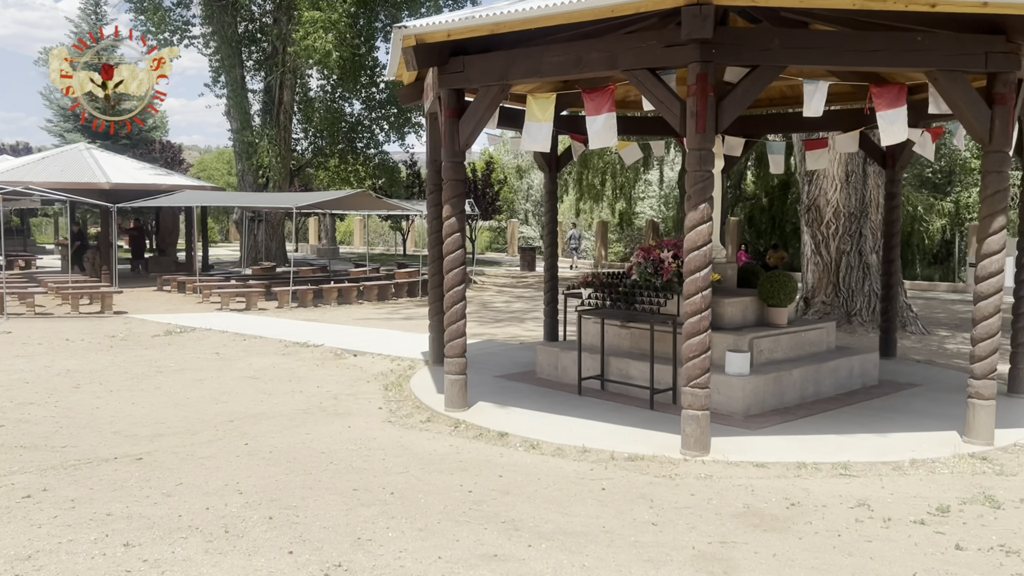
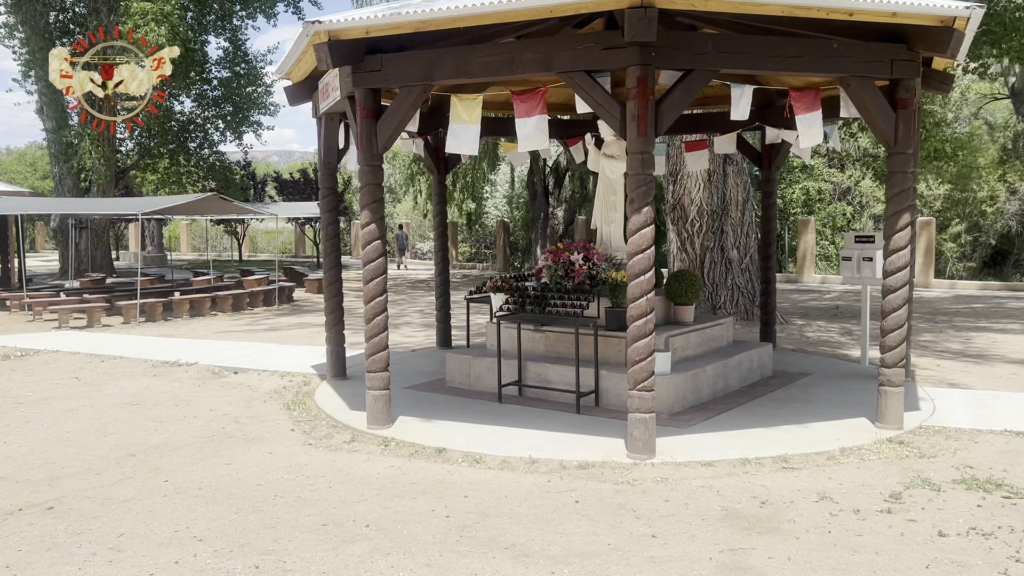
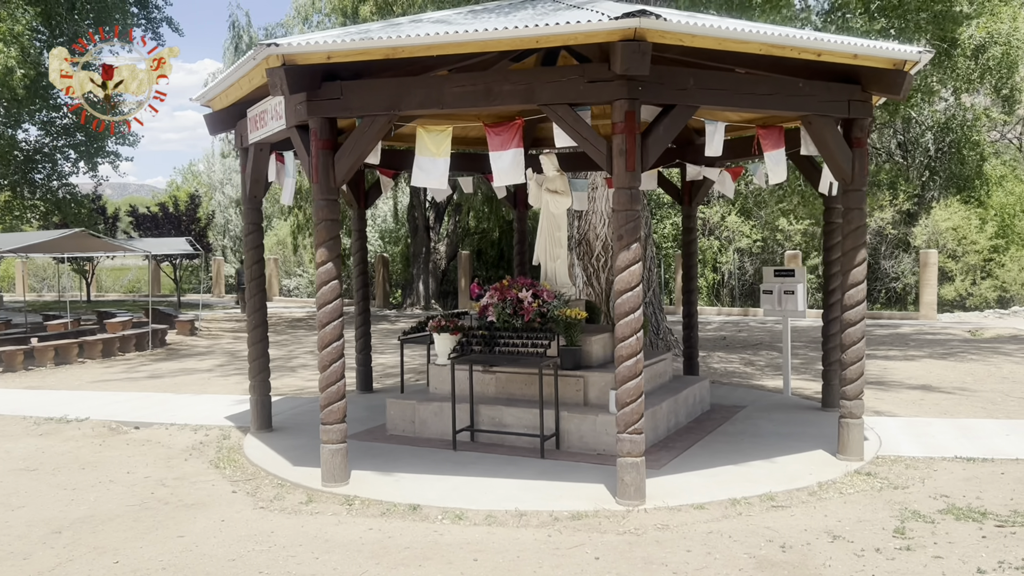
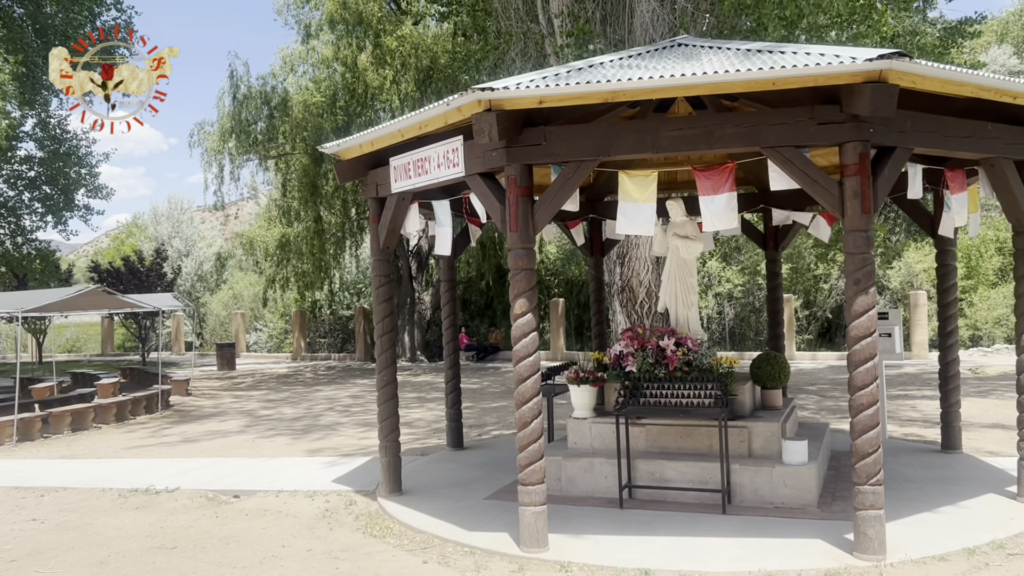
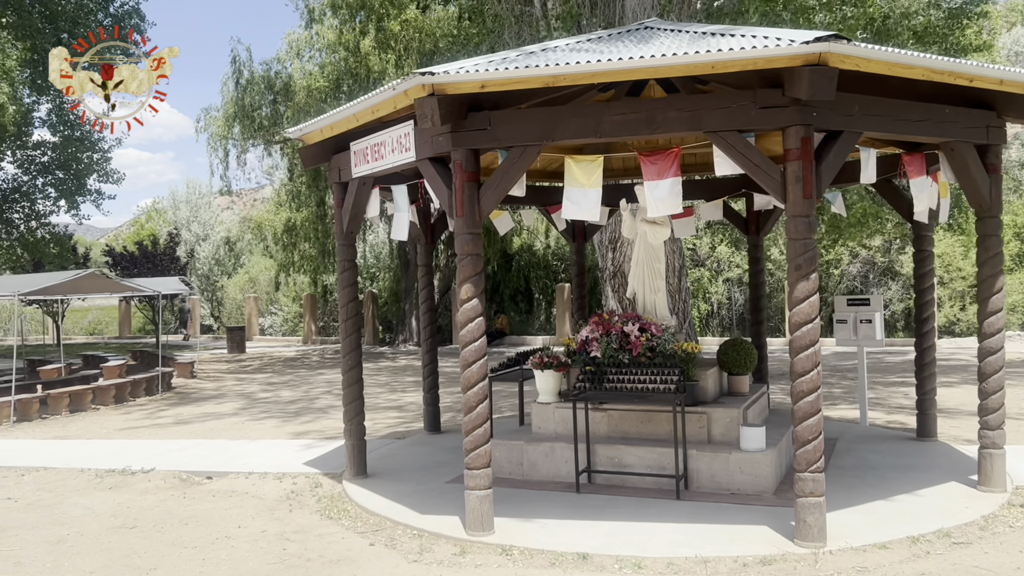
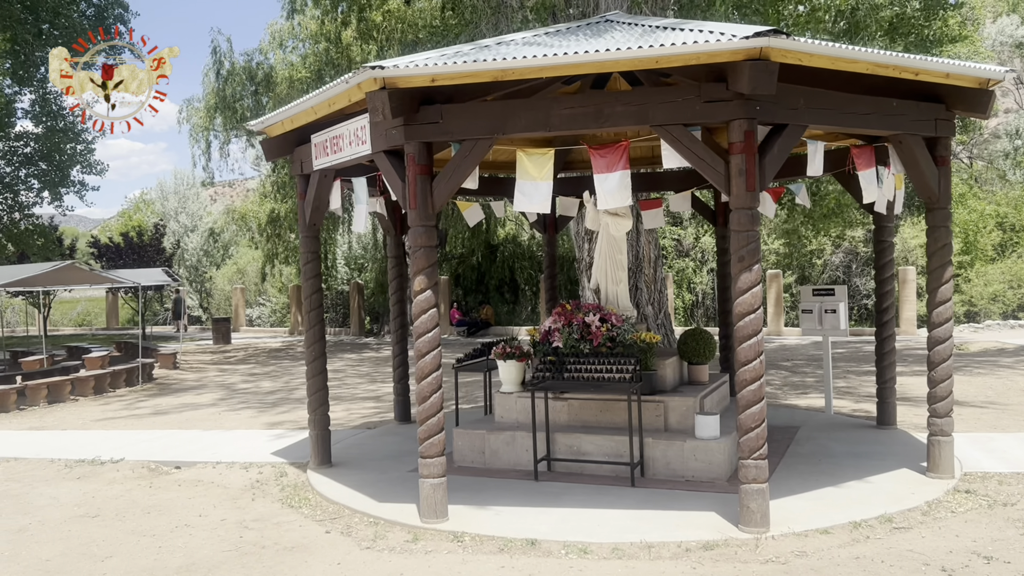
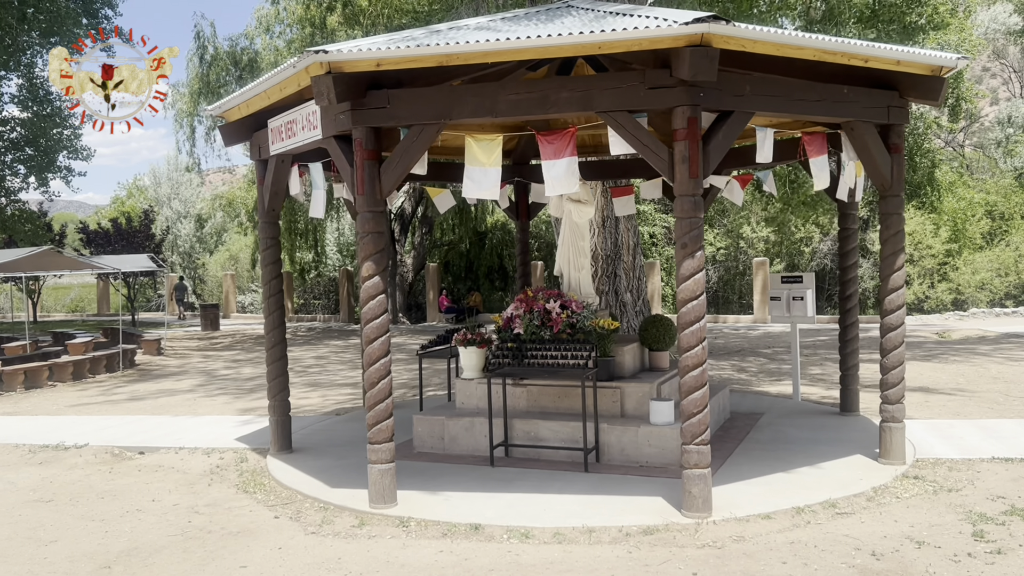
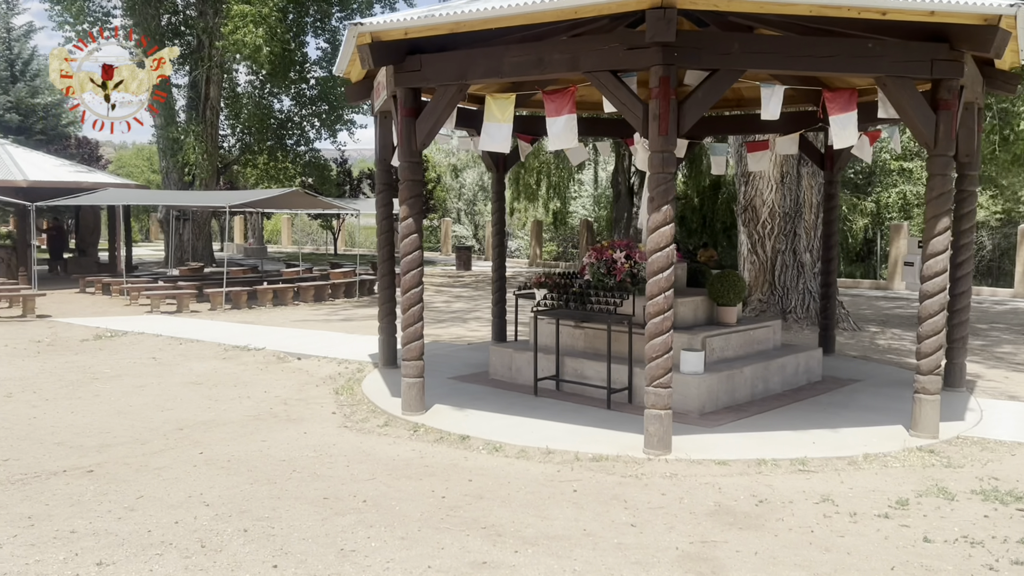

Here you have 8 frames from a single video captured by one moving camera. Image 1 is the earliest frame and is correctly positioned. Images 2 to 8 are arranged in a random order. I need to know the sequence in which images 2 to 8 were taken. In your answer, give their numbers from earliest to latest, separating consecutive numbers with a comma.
8, 2, 3, 7, 6, 5, 4
